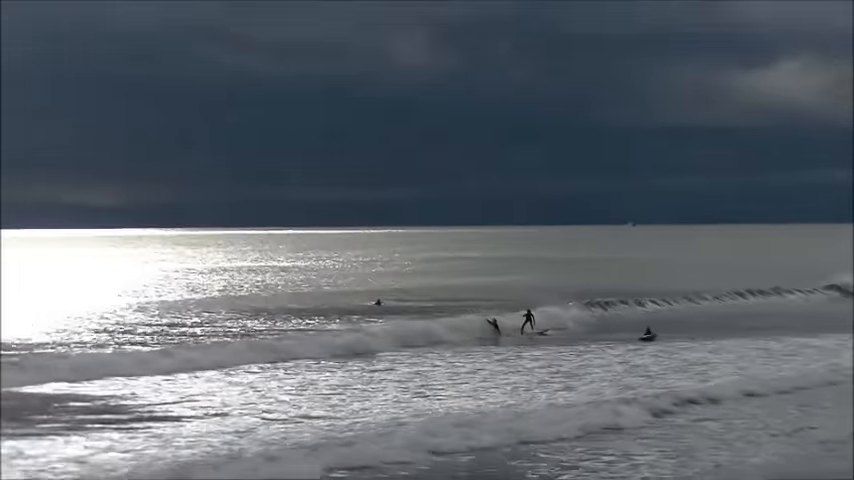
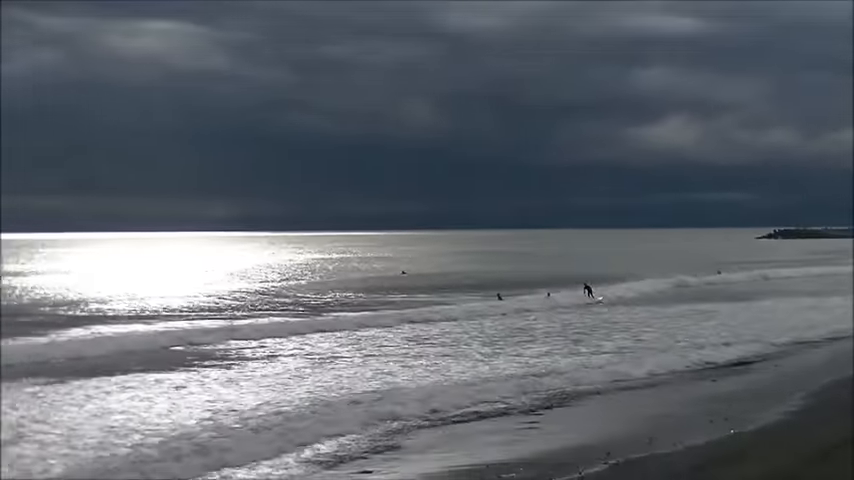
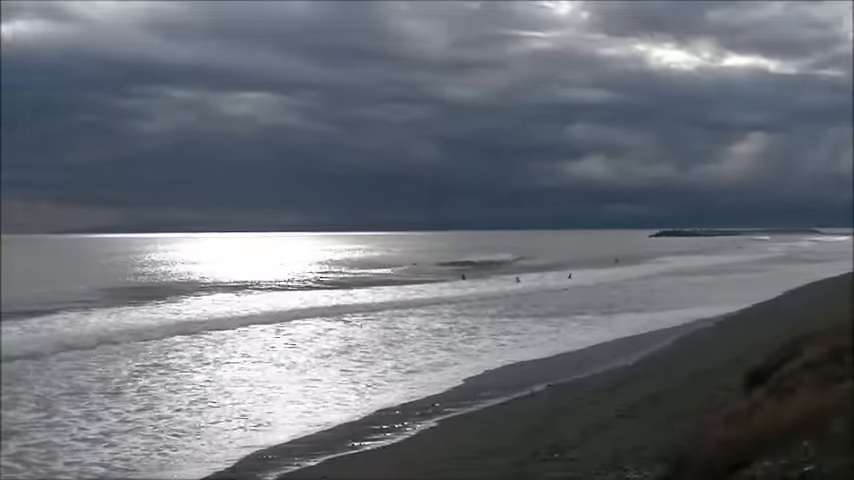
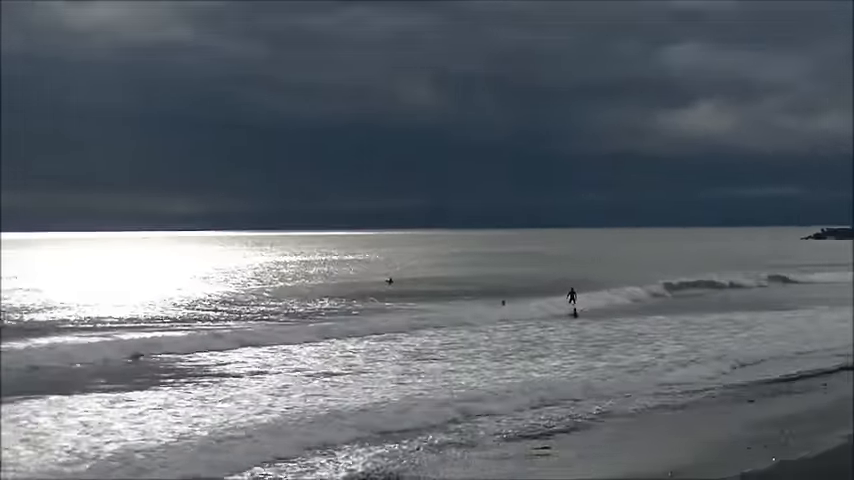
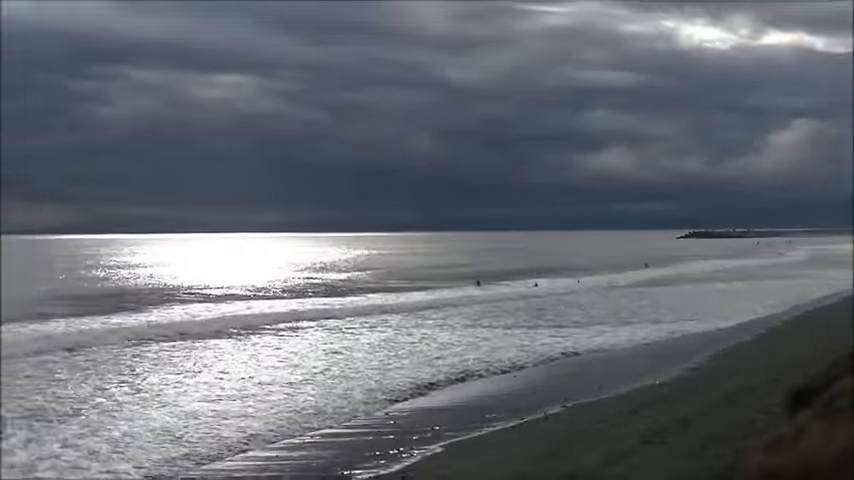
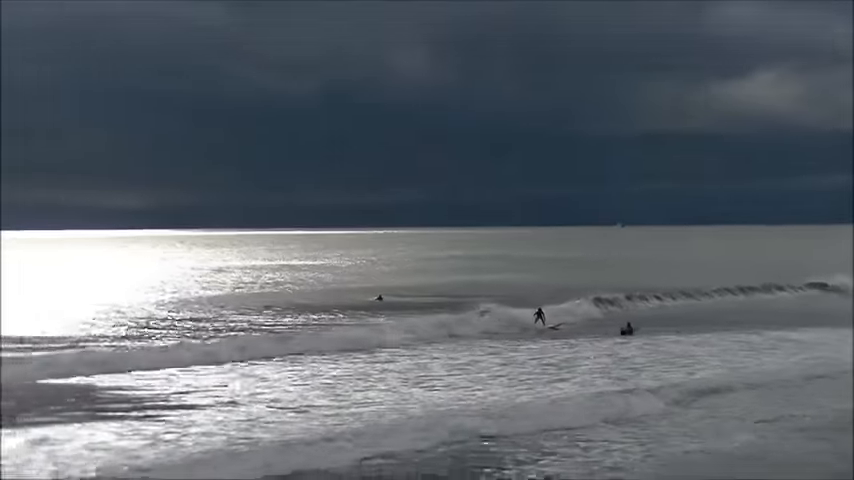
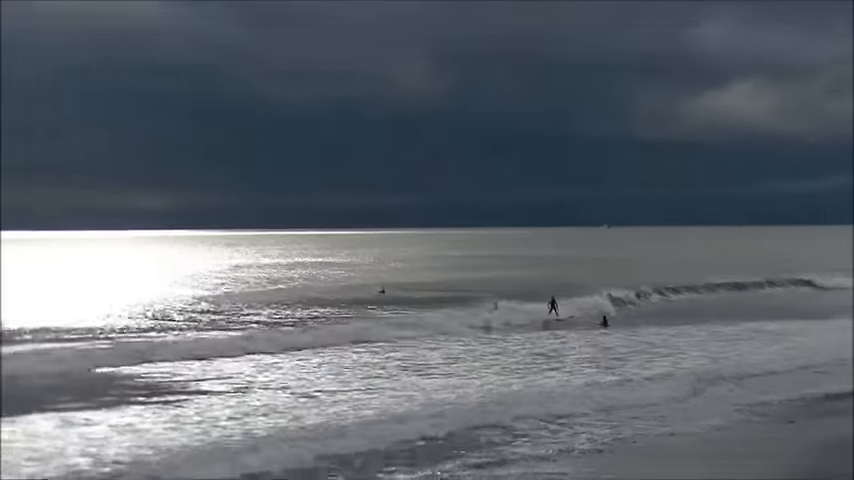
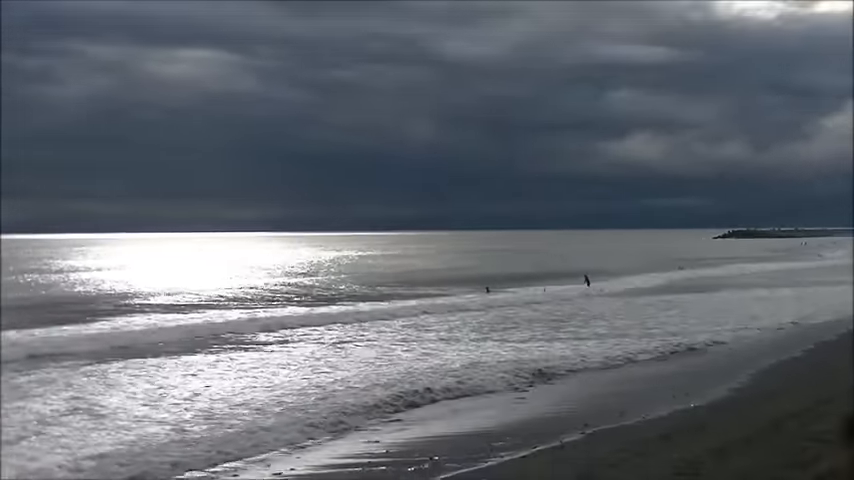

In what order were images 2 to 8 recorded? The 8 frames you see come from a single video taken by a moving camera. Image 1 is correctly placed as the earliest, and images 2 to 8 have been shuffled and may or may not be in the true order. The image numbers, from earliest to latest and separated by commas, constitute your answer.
6, 7, 4, 2, 8, 5, 3
